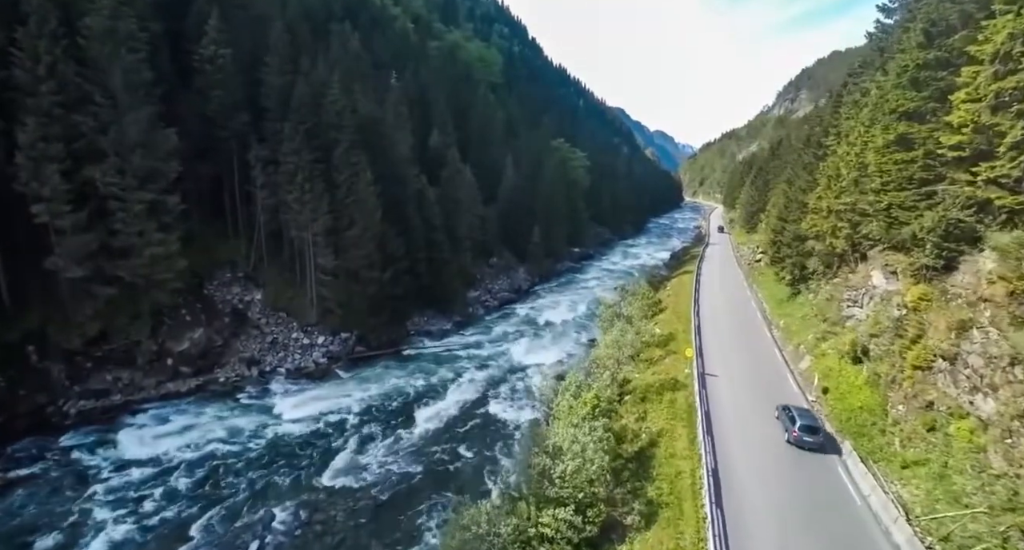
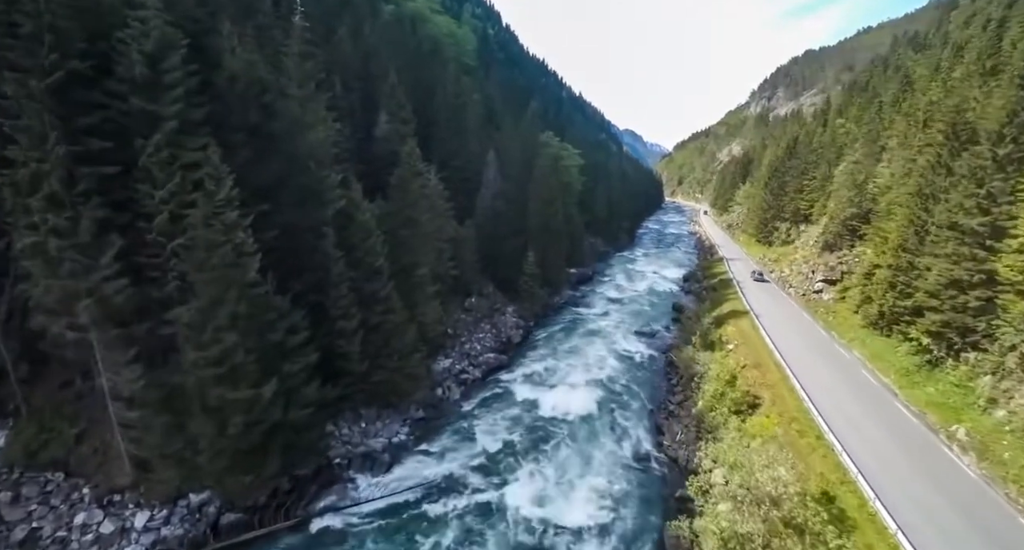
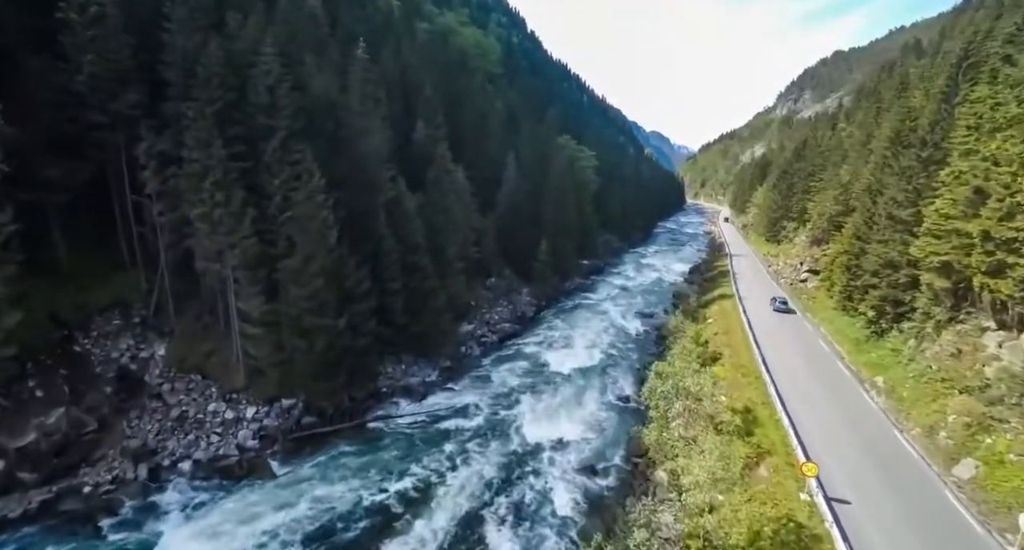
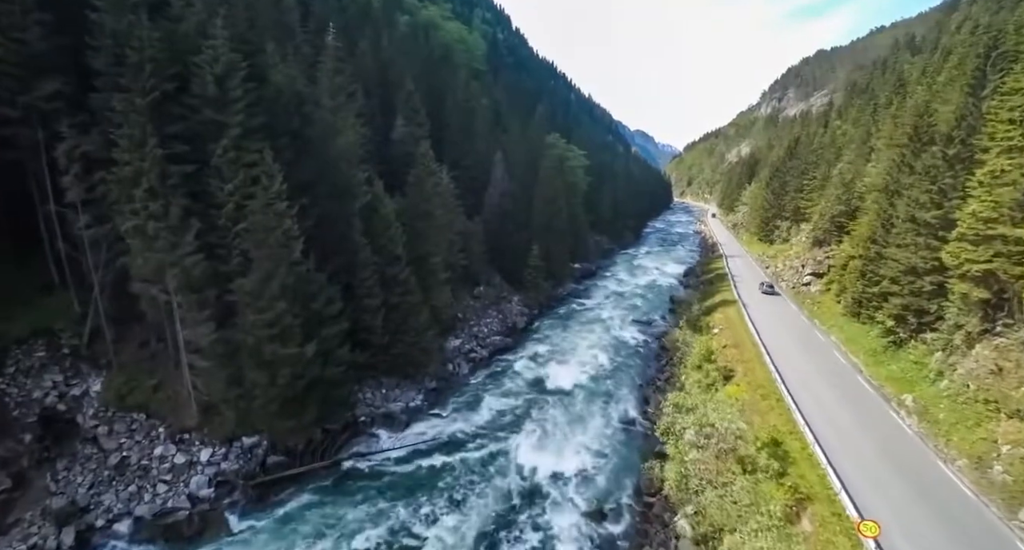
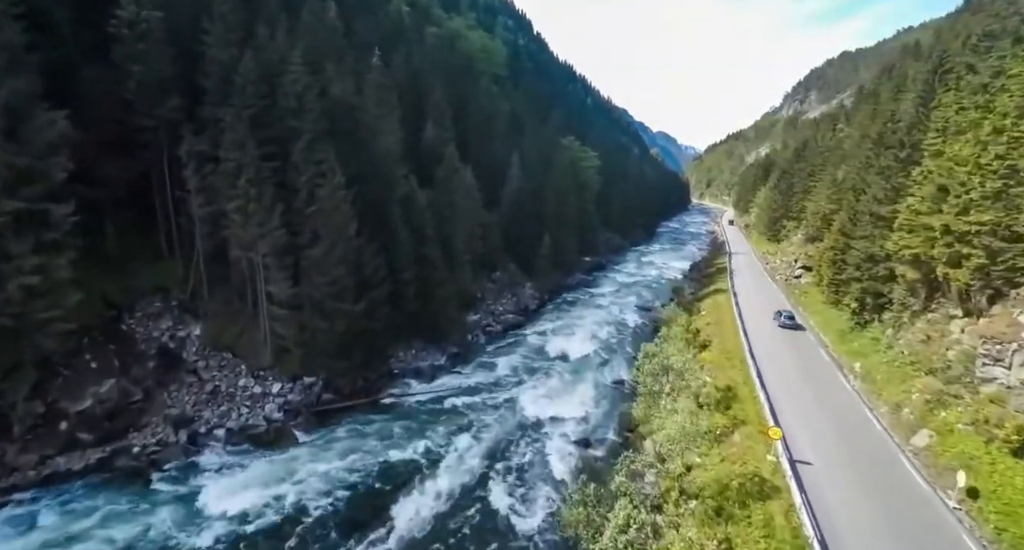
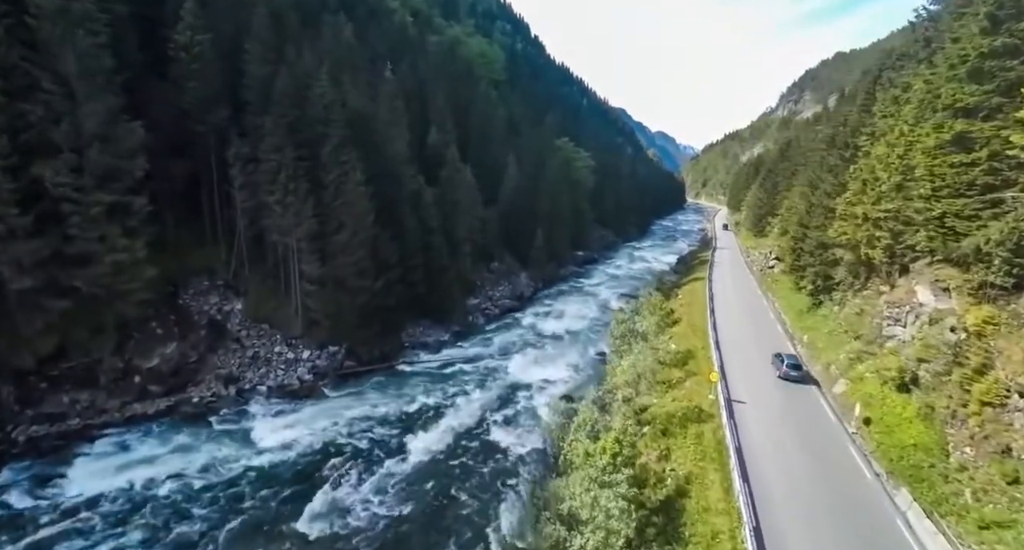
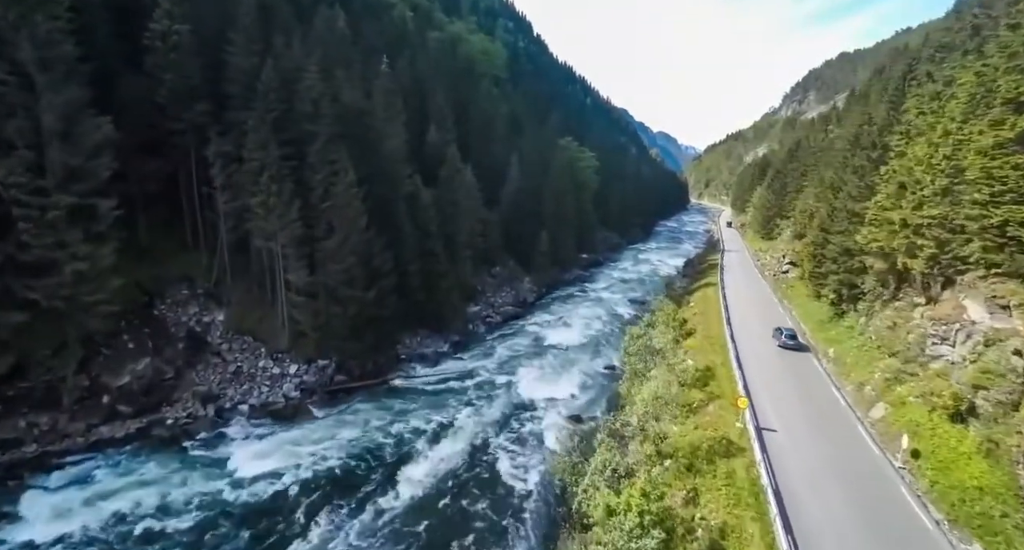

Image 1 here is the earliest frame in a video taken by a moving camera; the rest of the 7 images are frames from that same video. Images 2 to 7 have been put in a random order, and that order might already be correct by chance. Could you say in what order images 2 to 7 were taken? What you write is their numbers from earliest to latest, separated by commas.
6, 7, 5, 3, 4, 2
